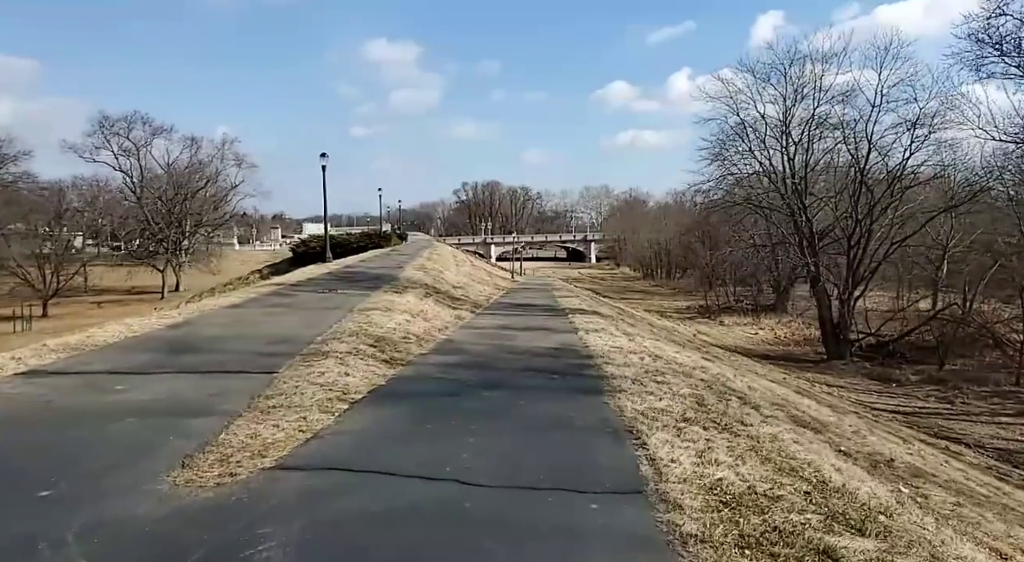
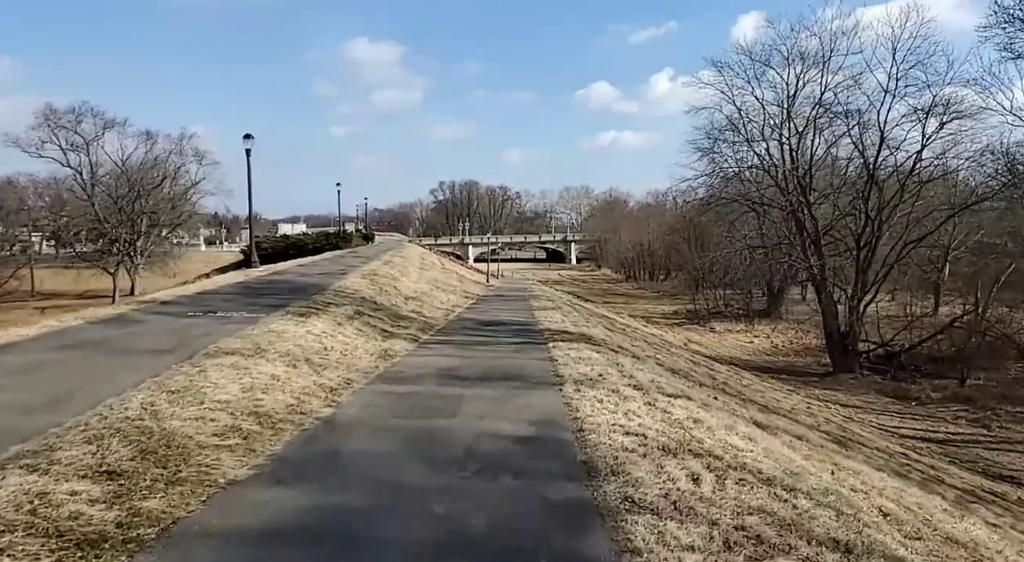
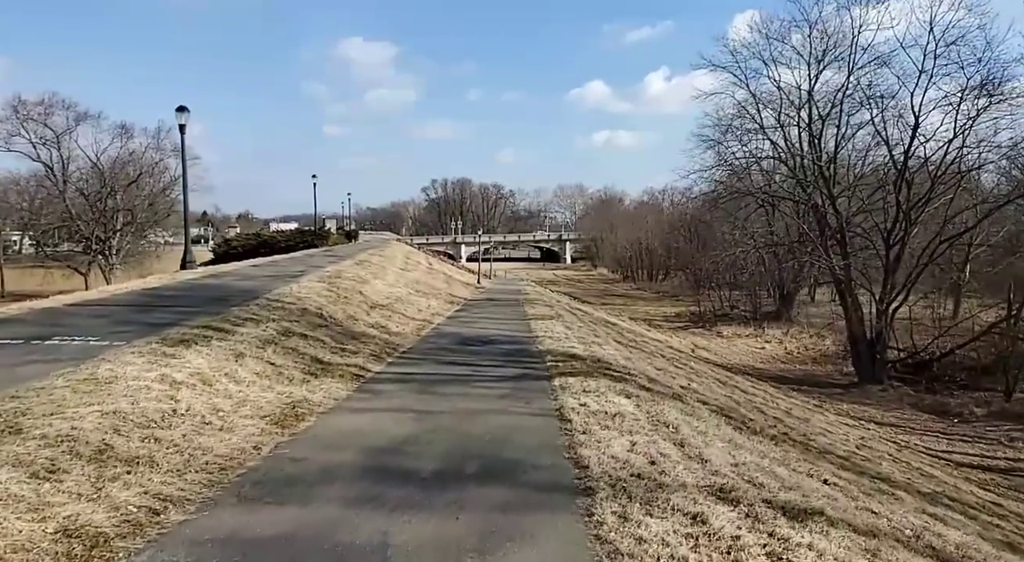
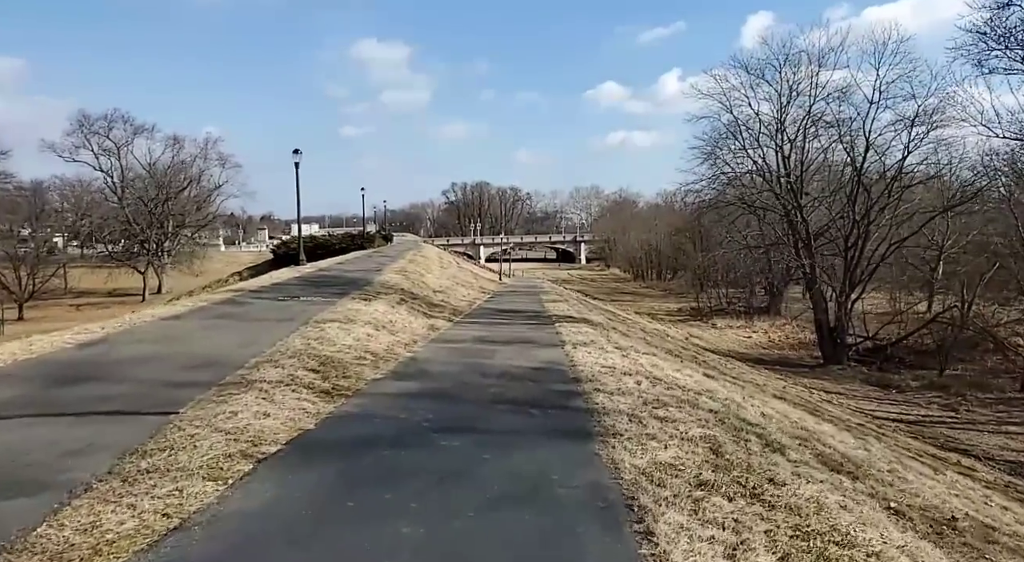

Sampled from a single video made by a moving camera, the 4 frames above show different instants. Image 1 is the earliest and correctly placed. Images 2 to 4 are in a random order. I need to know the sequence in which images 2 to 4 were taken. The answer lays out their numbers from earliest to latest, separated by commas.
4, 2, 3
